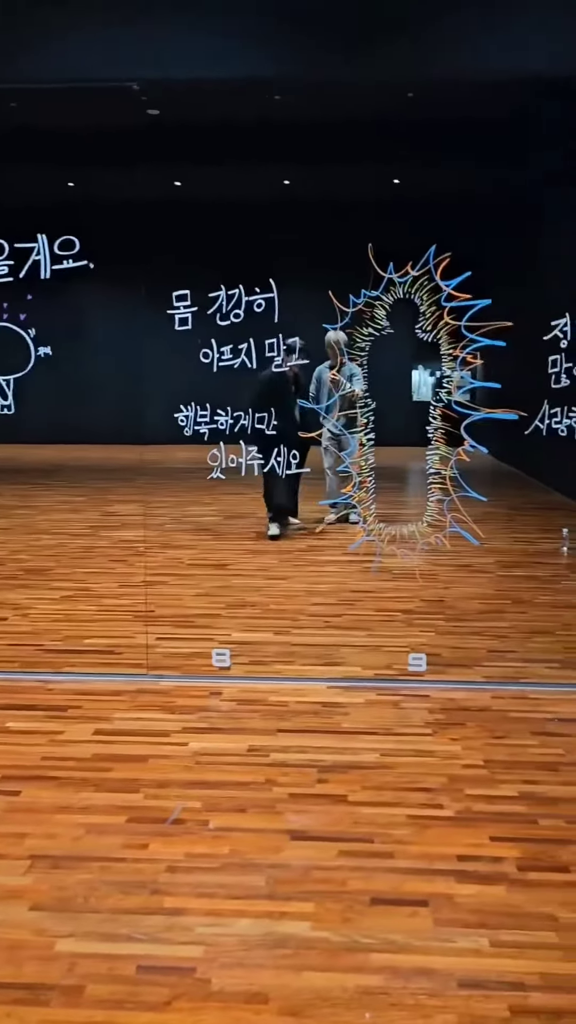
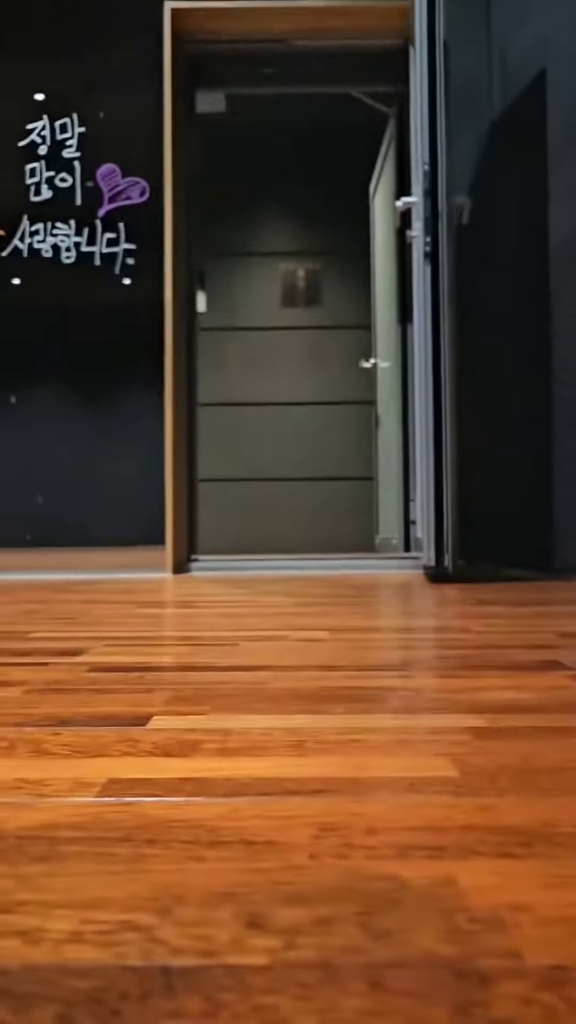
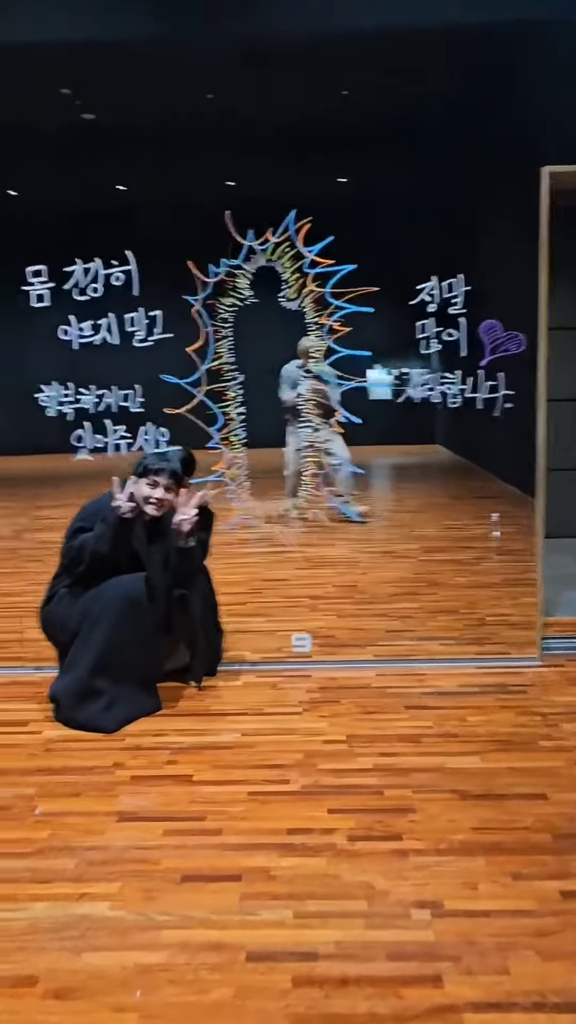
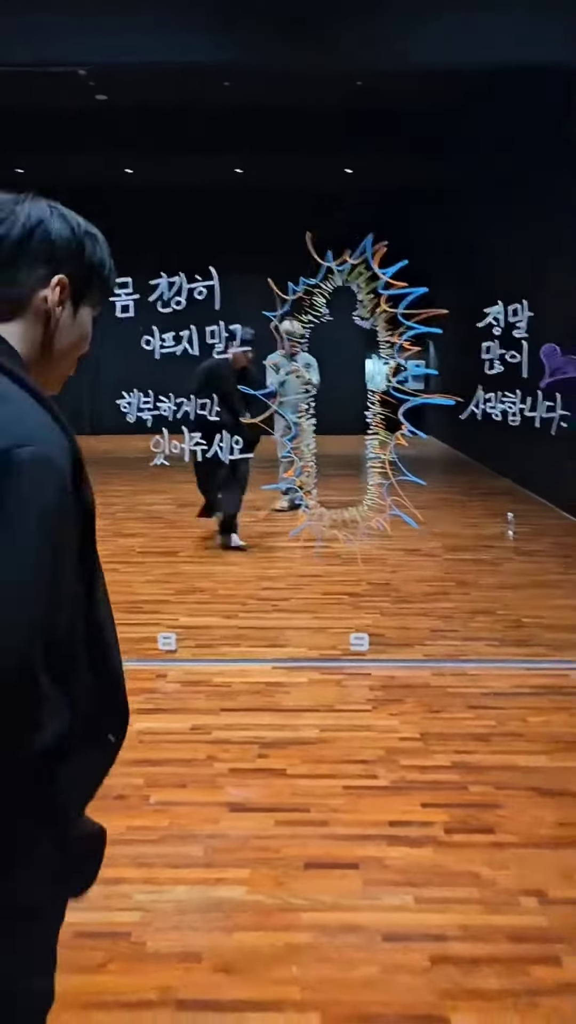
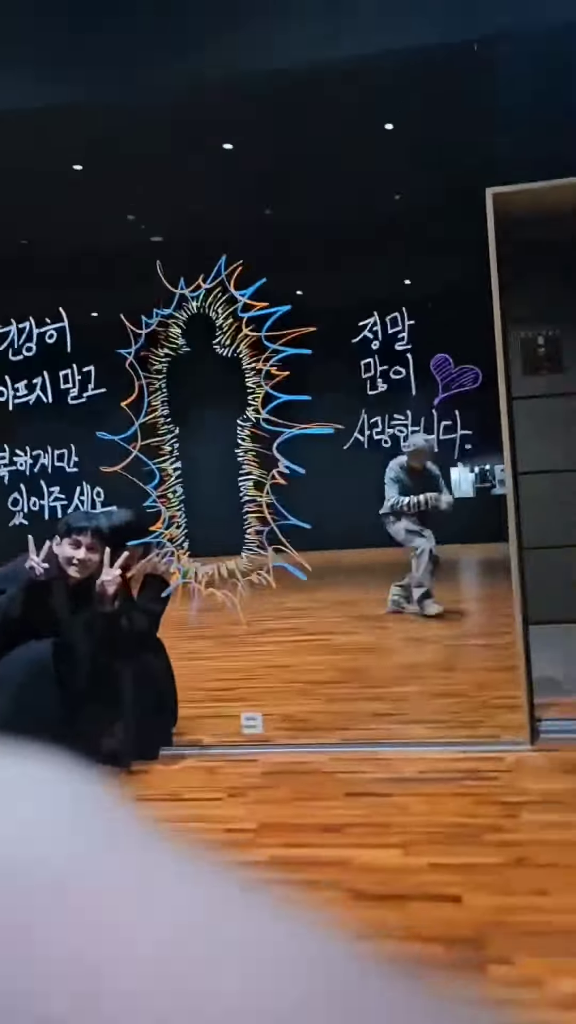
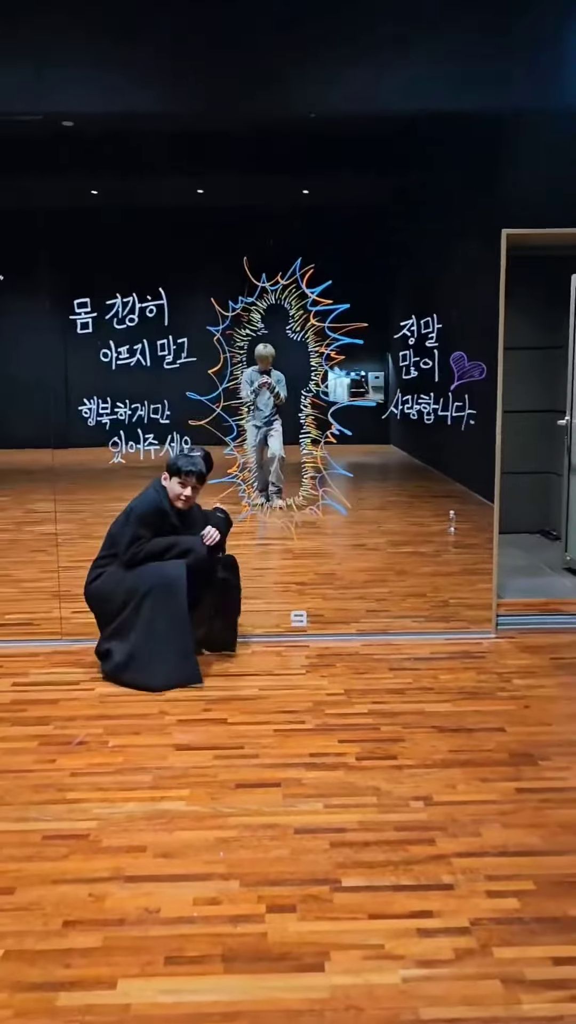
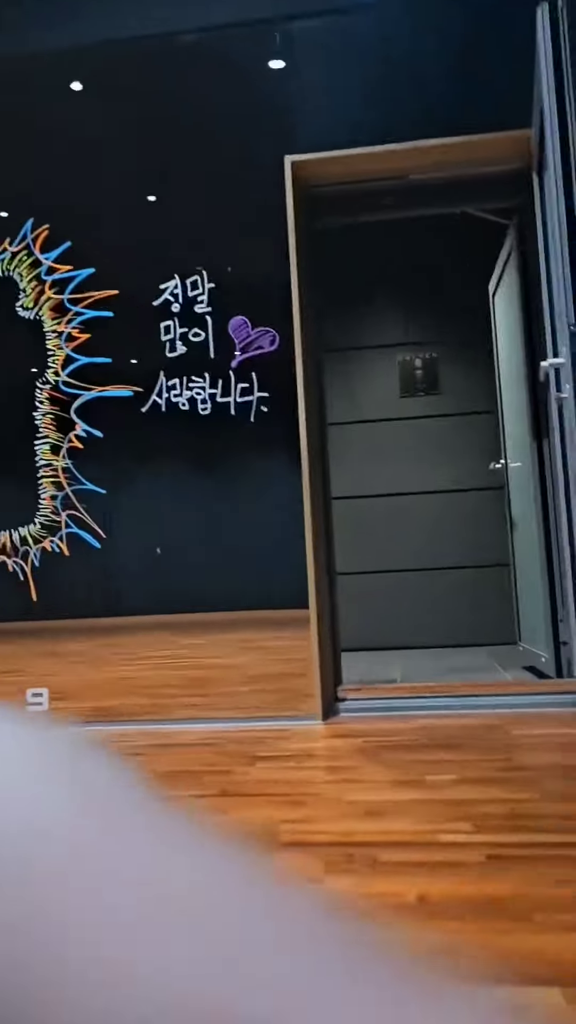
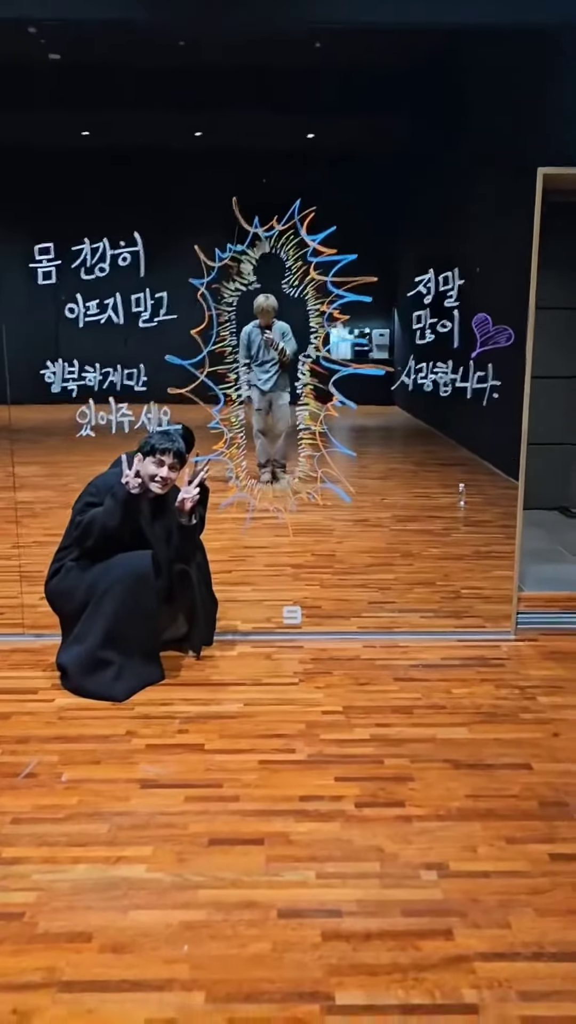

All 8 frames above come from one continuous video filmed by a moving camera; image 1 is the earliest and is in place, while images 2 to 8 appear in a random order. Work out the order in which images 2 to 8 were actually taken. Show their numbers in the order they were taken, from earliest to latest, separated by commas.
4, 6, 8, 3, 5, 7, 2
